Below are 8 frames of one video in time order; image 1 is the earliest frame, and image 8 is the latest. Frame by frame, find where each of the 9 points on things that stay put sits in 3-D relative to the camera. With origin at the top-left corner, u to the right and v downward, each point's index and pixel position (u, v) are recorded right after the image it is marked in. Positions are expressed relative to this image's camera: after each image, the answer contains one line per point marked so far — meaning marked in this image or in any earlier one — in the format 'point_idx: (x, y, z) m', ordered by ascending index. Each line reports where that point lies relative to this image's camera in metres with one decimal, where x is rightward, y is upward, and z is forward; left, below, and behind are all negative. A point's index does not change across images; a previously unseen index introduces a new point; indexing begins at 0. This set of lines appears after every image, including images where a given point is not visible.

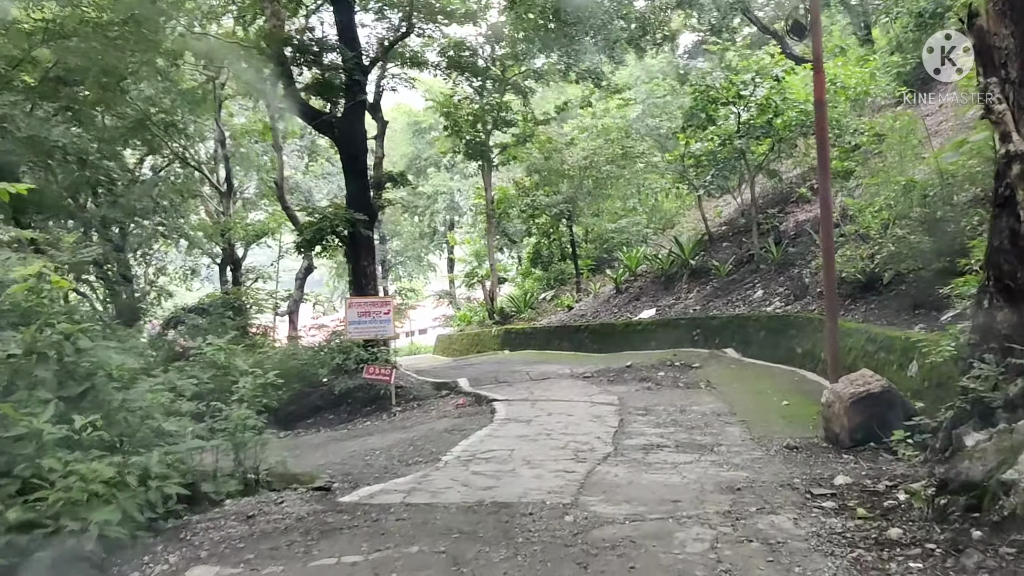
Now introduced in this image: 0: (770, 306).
0: (+2.6, -0.2, +9.3) m
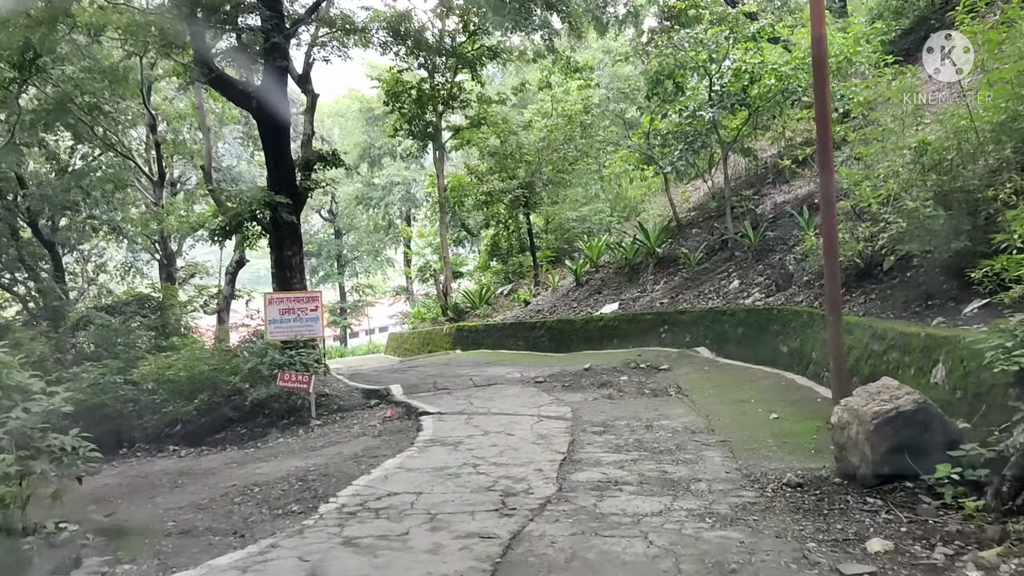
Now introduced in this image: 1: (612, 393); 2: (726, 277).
0: (+2.0, -0.1, +8.1) m
1: (+0.7, -0.8, +6.9) m
2: (+2.0, +0.1, +9.0) m
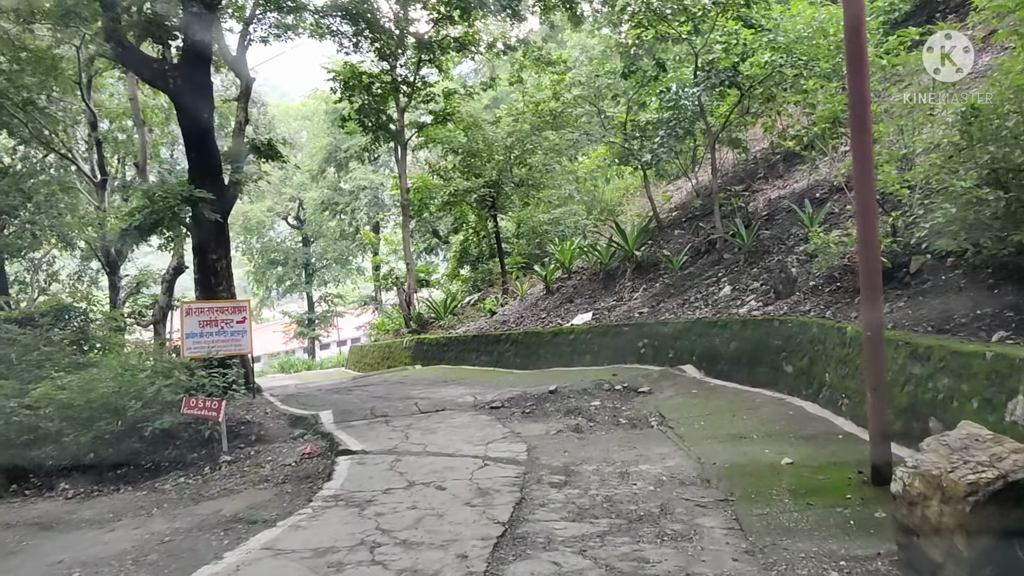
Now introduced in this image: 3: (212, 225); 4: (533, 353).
0: (+1.7, -0.1, +6.8) m
1: (+0.4, -0.8, +5.7) m
2: (+1.7, +0.1, +7.7) m
3: (-3.0, +0.6, +9.1) m
4: (+0.2, -0.6, +9.2) m
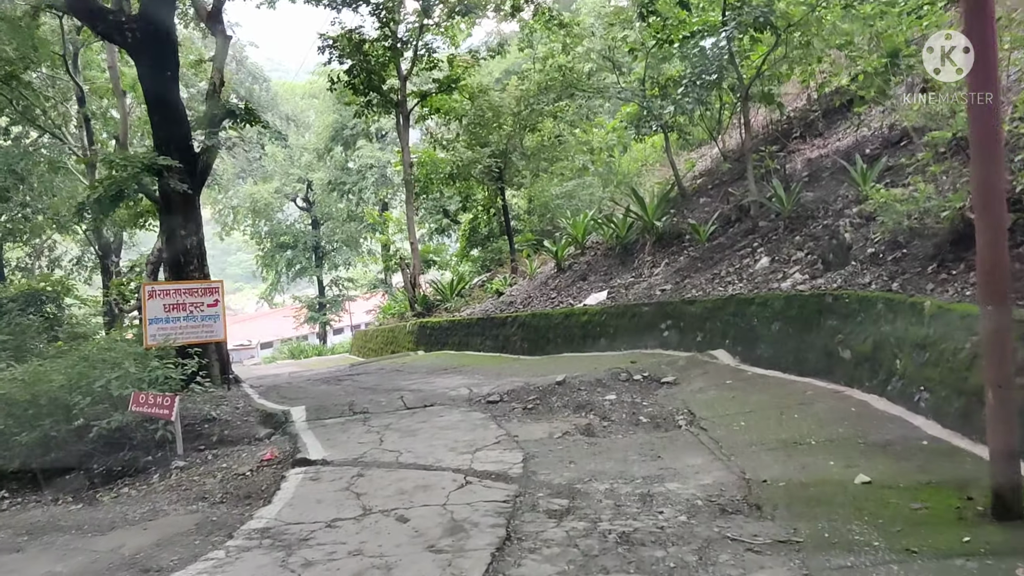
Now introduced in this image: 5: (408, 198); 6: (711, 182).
0: (+1.7, +0.1, +5.8) m
1: (+0.4, -0.7, +4.7) m
2: (+1.7, +0.3, +6.7) m
3: (-2.9, +0.8, +8.2) m
4: (+0.3, -0.4, +8.2) m
5: (-1.7, +1.4, +14.7) m
6: (+1.9, +1.0, +9.1) m
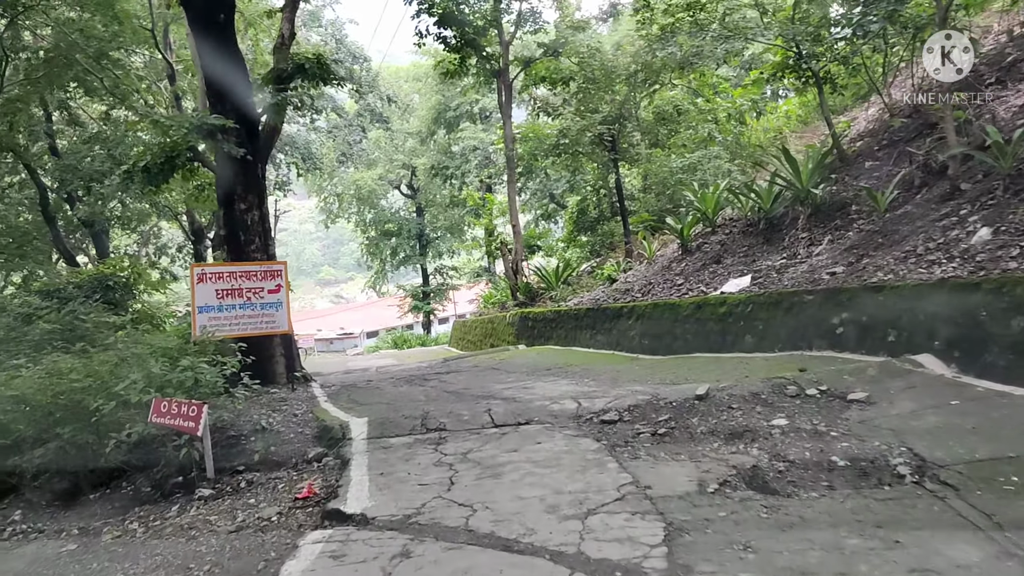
0: (+2.2, +0.1, +4.1) m
1: (+0.8, -0.6, +3.2) m
2: (+2.4, +0.3, +5.0) m
3: (-2.1, +0.9, +7.0) m
4: (+1.1, -0.3, +6.7) m
5: (0.0, +1.6, +13.4) m
6: (+2.9, +1.2, +7.4) m
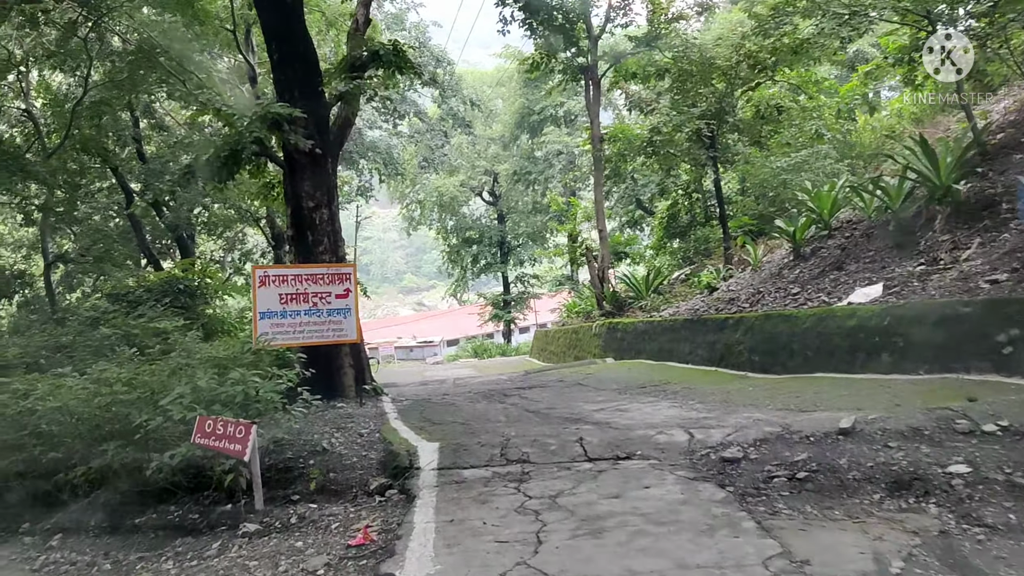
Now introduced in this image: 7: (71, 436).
0: (+2.6, +0.1, +3.2) m
1: (+1.1, -0.6, +2.4) m
2: (+2.8, +0.3, +4.1) m
3: (-1.4, +0.9, +6.5) m
4: (+1.7, -0.4, +5.8) m
5: (+1.1, +1.5, +12.7) m
6: (+3.5, +1.1, +6.4) m
7: (-2.1, -0.7, +4.5) m
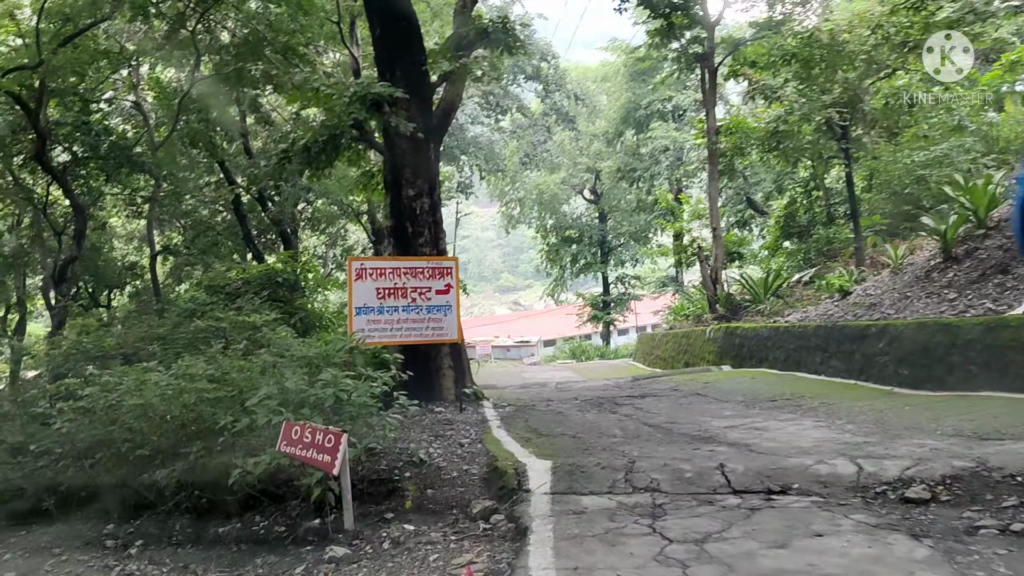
0: (+3.0, +0.1, +2.4) m
1: (+1.4, -0.6, +1.7) m
2: (+3.3, +0.3, +3.2) m
3: (-0.7, +1.0, +6.1) m
4: (+2.3, -0.4, +5.1) m
5: (+2.5, +1.5, +11.9) m
6: (+4.3, +1.0, +5.5) m
7: (-1.6, -0.7, +4.1) m
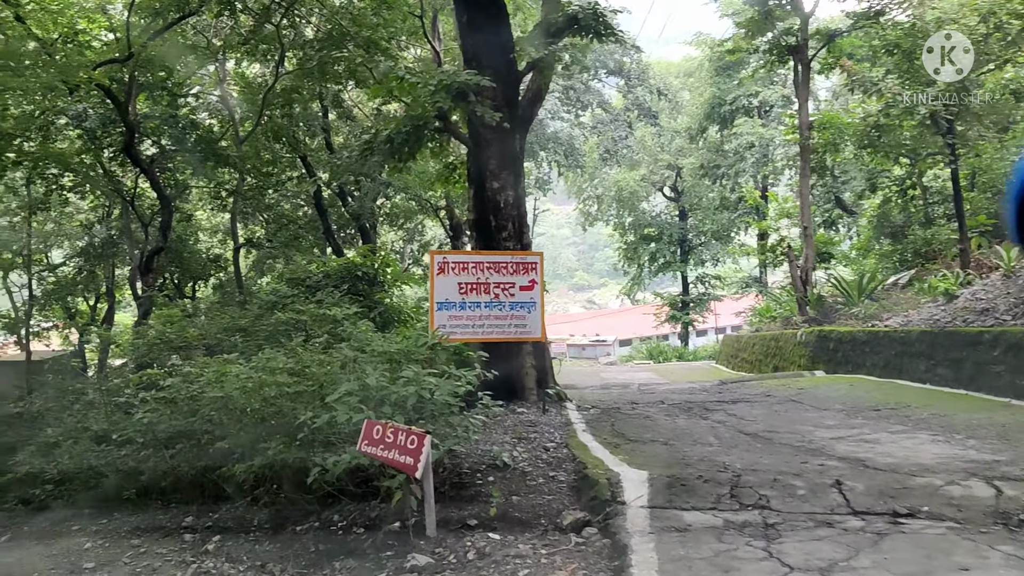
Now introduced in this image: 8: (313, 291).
0: (+3.2, 0.0, +1.9) m
1: (+1.6, -0.6, +1.4) m
2: (+3.6, +0.2, +2.7) m
3: (-0.1, +1.0, +5.9) m
4: (+2.8, -0.4, +4.7) m
5: (+3.6, +1.4, +11.5) m
6: (+4.8, +1.0, +4.9) m
7: (-1.2, -0.6, +4.0) m
8: (-1.9, 0.0, +8.7) m
